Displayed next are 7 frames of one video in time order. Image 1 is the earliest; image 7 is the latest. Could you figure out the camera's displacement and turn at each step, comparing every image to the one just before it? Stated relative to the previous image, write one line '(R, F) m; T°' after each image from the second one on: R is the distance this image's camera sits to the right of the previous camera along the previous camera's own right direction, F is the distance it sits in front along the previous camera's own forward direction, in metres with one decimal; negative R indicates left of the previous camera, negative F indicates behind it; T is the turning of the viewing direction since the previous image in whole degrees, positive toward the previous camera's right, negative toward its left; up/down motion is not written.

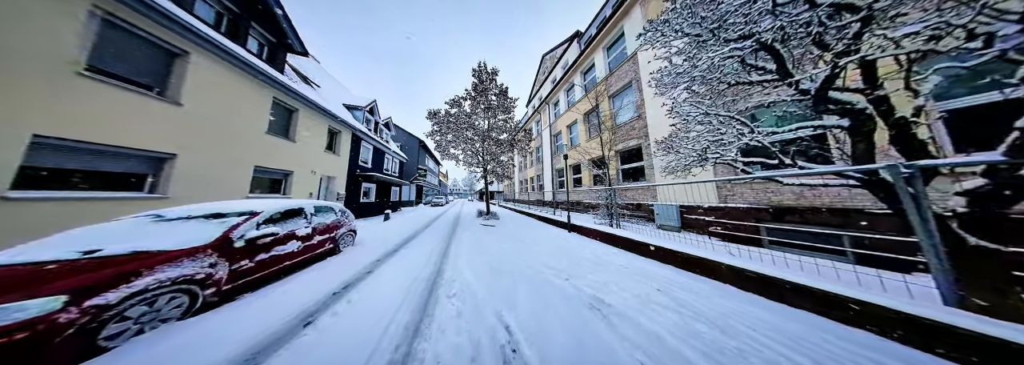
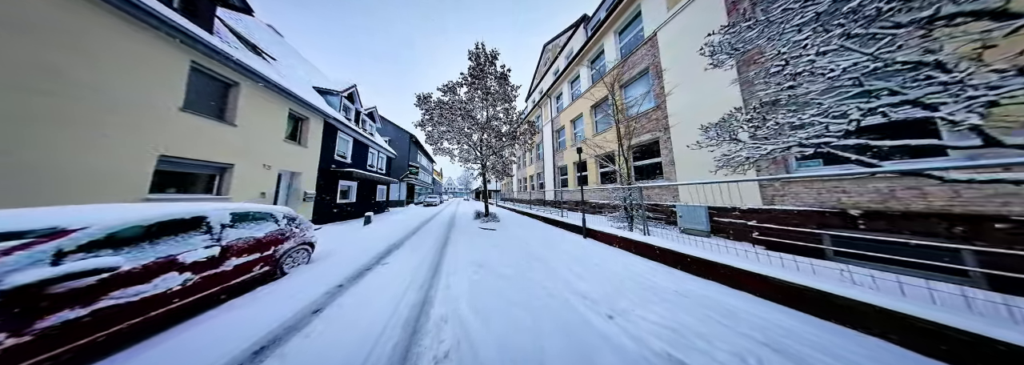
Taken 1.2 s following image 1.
(-0.2, +0.8) m; +1°
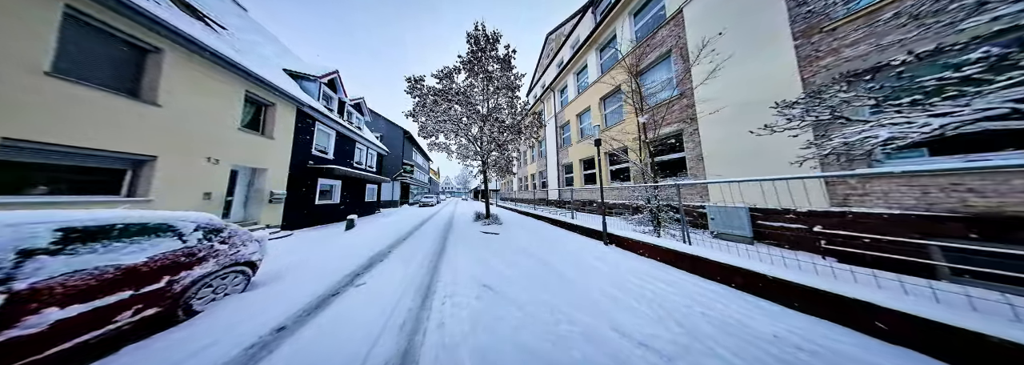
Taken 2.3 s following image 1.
(-0.2, +0.7) m; 0°
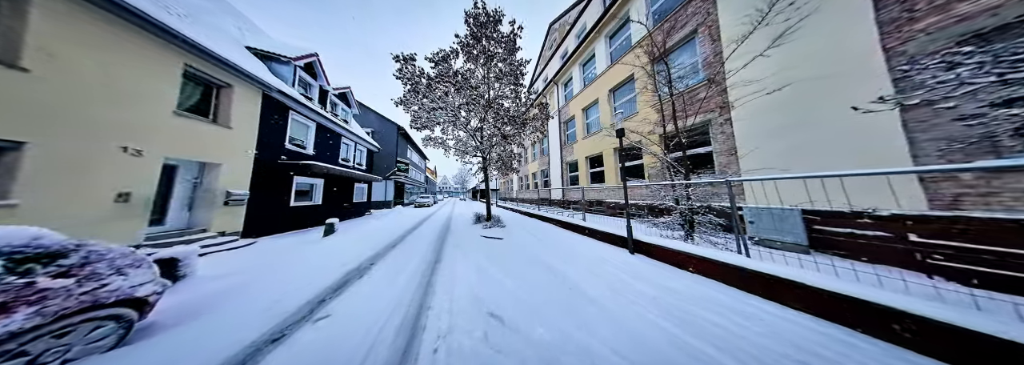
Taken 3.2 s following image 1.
(-0.2, +0.6) m; 0°
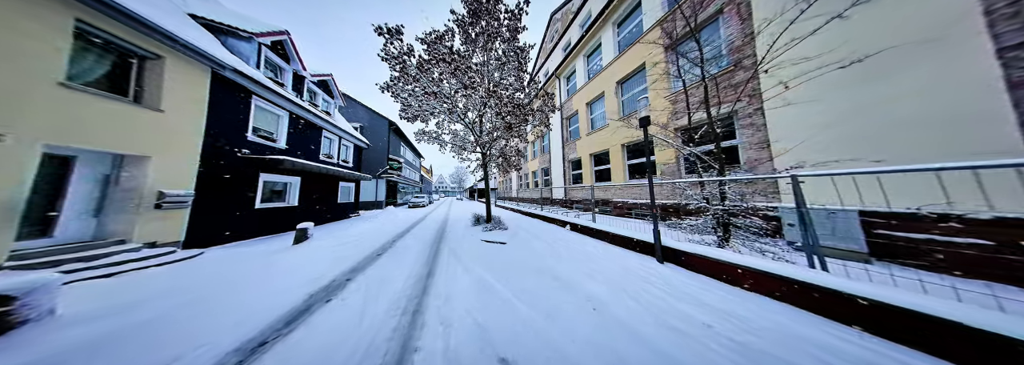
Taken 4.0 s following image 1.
(-0.2, +0.6) m; +1°
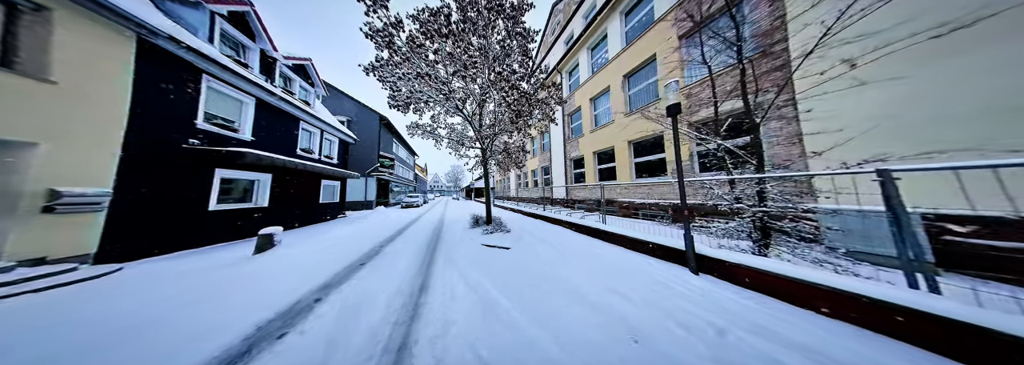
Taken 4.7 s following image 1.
(-0.2, +0.5) m; +1°
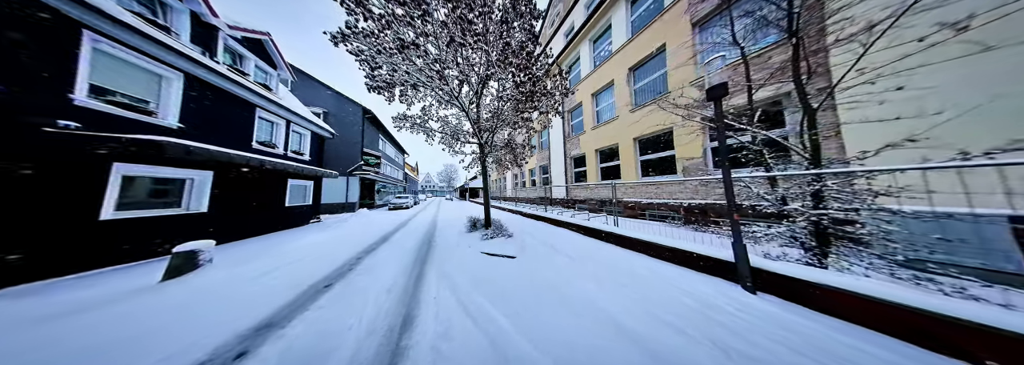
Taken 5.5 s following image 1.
(-0.2, +0.6) m; +2°
